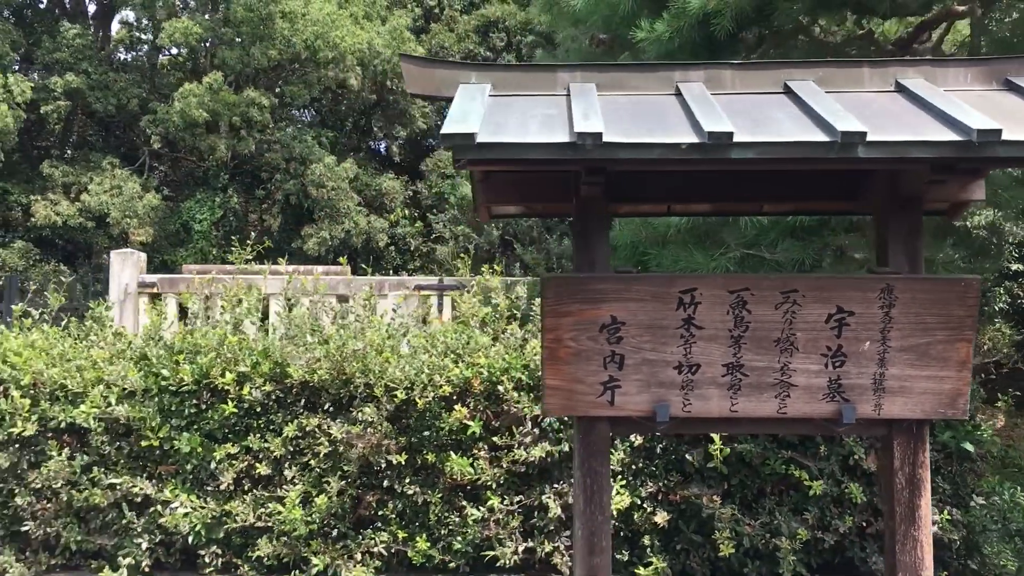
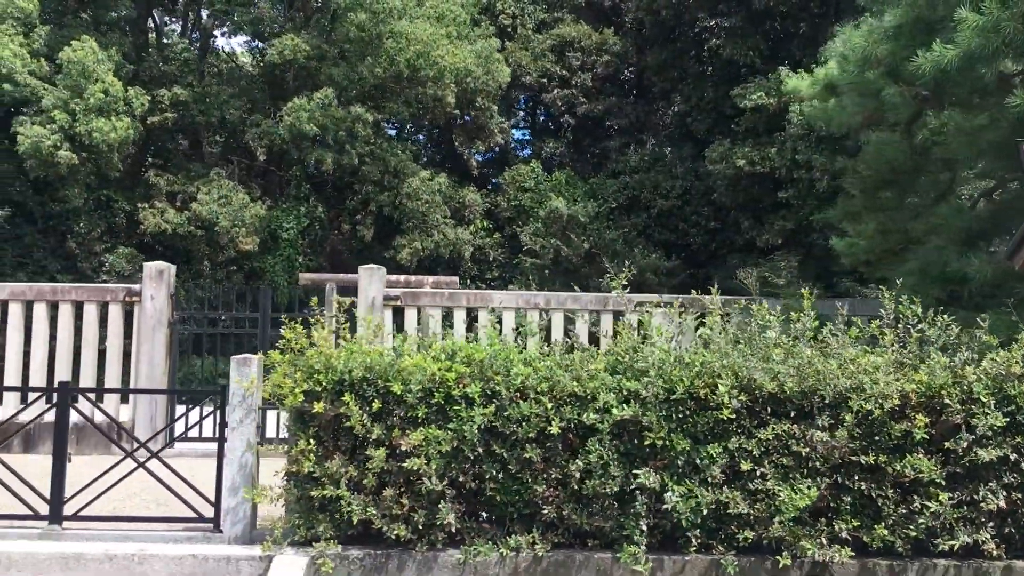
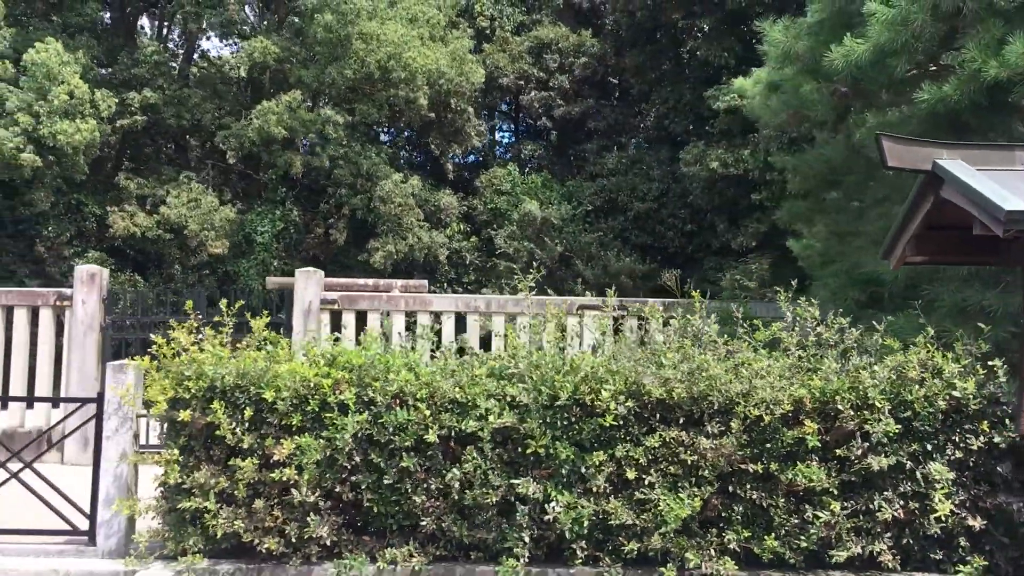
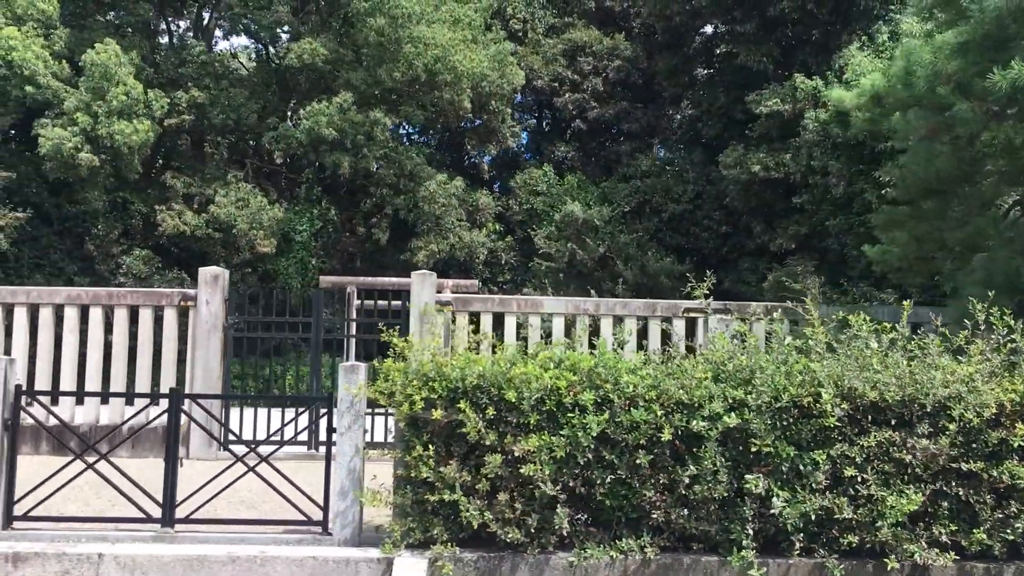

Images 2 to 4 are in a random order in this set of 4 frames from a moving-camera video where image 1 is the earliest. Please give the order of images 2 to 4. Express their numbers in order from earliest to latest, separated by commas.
3, 2, 4
